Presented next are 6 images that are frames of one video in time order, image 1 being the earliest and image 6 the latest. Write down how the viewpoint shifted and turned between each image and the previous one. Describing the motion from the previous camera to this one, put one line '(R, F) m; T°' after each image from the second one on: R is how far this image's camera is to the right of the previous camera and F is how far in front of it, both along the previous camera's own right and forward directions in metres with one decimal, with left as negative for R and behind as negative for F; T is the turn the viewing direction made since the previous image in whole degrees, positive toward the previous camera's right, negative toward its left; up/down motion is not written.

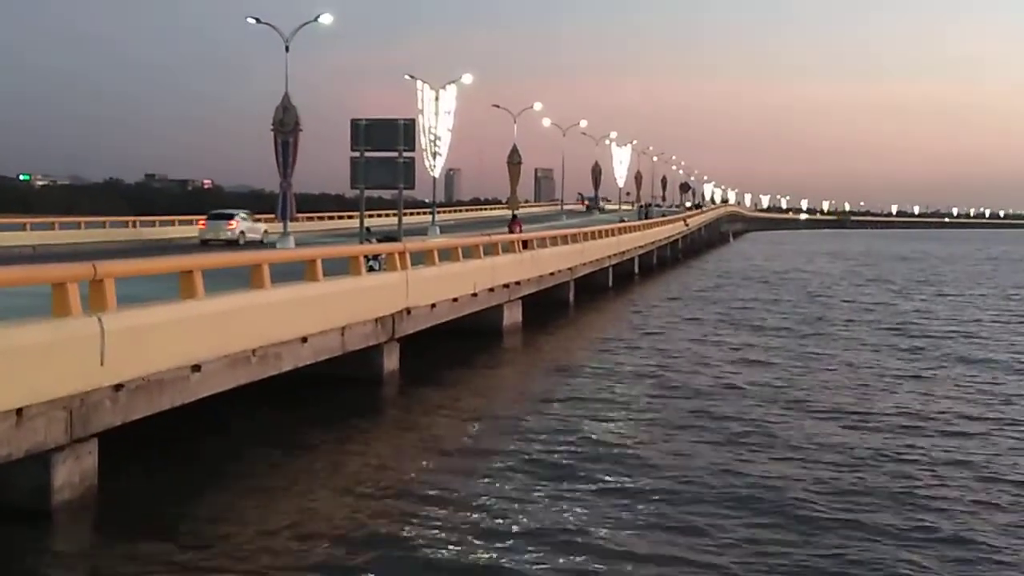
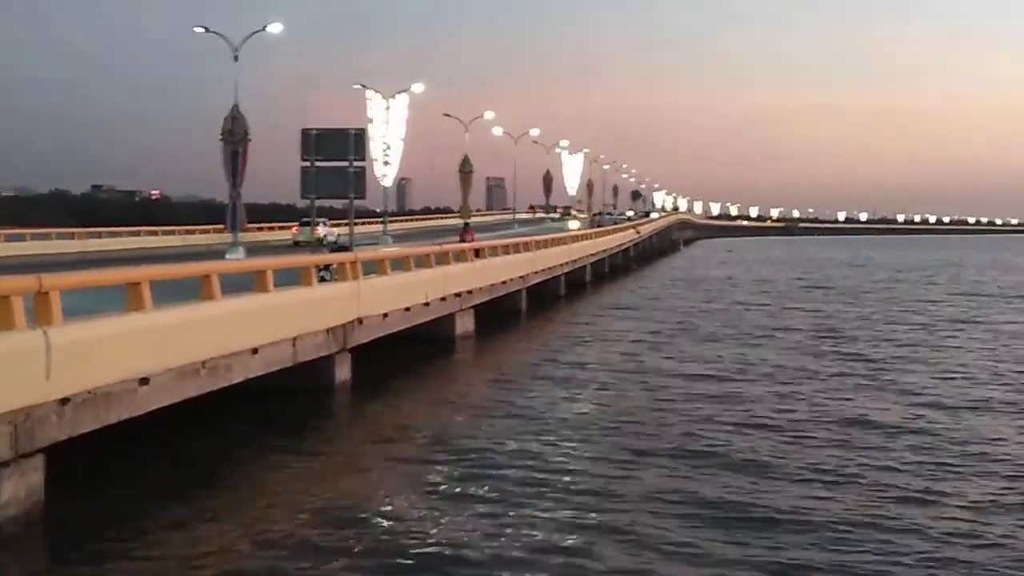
(0.0, 0.0) m; +2°
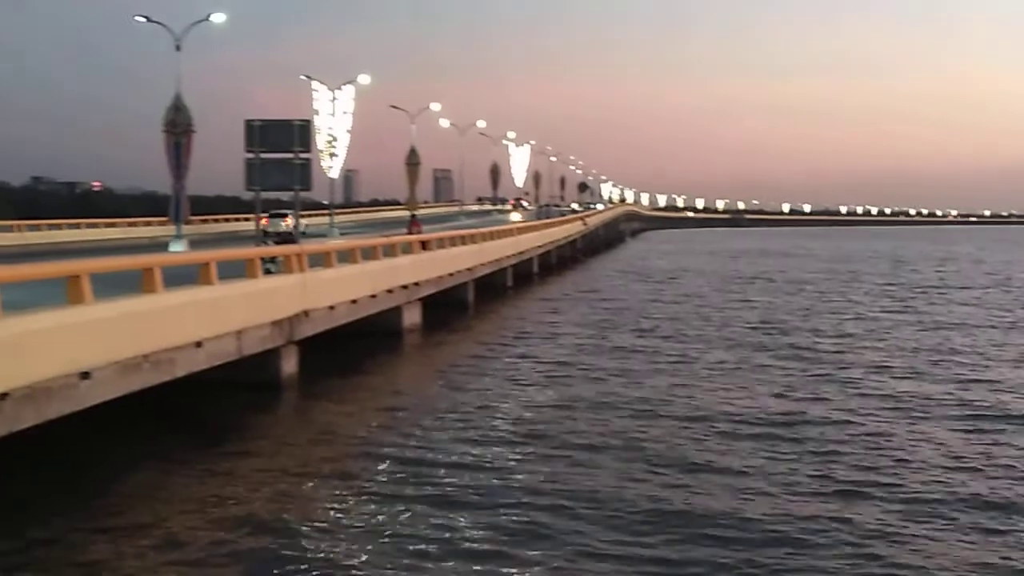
(0.0, 0.0) m; +3°
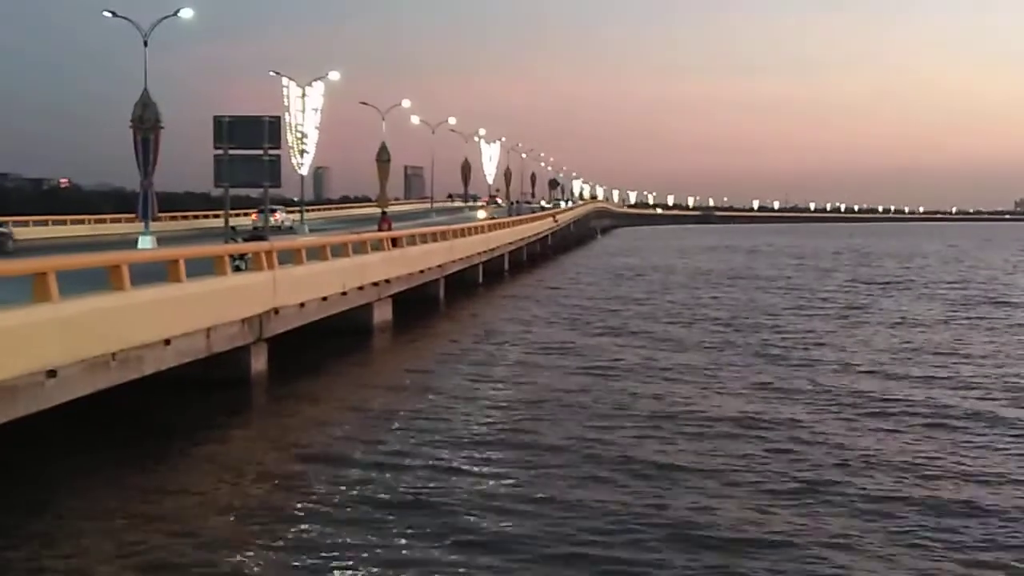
(-0.1, 0.0) m; +2°
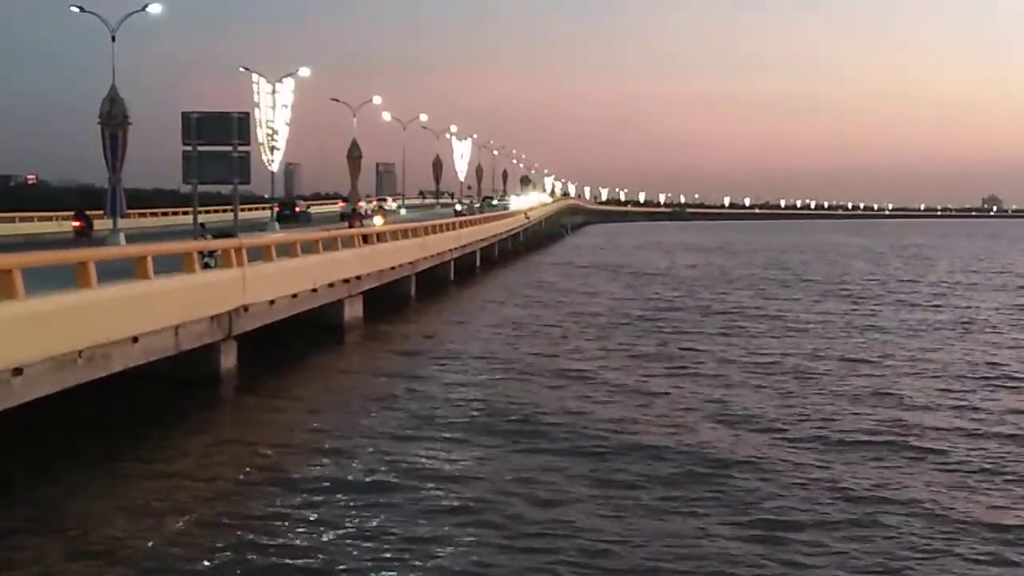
(0.0, 0.0) m; +2°
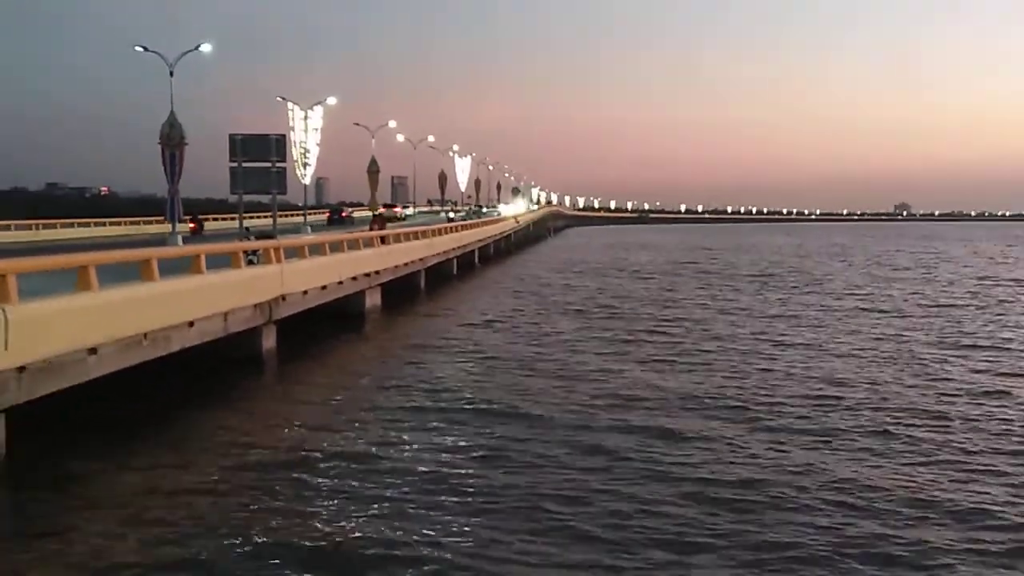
(+0.3, -3.5) m; 0°
